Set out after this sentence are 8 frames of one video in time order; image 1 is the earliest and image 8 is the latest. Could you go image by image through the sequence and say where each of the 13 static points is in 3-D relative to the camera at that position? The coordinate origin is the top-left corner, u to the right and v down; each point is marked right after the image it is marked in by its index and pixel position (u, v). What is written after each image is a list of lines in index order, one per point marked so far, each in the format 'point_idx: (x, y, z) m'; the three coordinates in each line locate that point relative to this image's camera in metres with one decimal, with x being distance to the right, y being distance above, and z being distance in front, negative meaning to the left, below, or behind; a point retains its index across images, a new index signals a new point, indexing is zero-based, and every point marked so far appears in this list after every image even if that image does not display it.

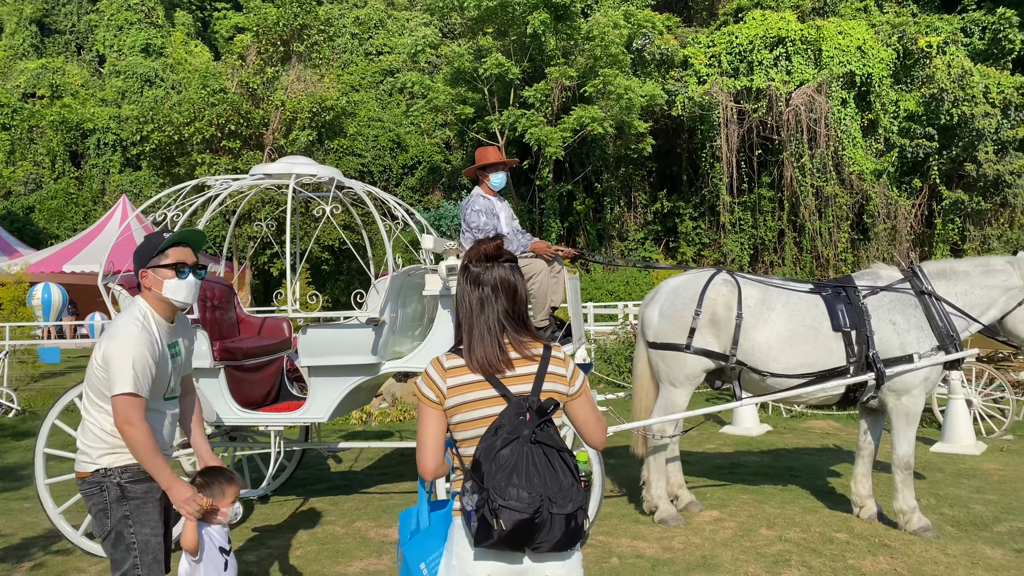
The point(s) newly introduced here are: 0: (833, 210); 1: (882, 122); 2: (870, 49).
0: (+6.7, +1.6, +17.9) m
1: (+8.0, +3.6, +18.4) m
2: (+7.6, +5.2, +18.2) m
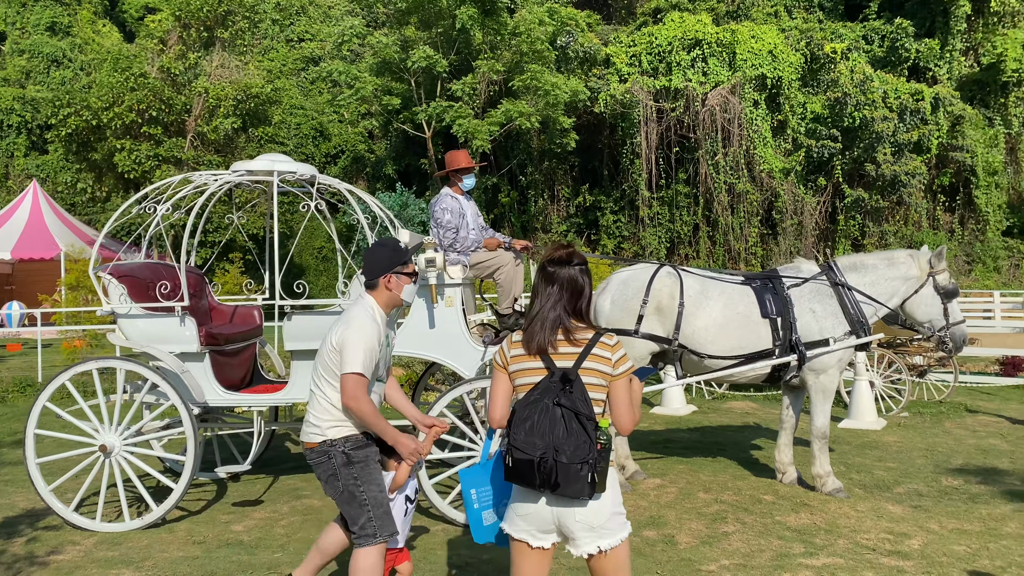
0: (+5.2, +1.8, +18.9) m
1: (+6.4, +3.8, +19.5) m
2: (+6.1, +5.4, +19.2) m
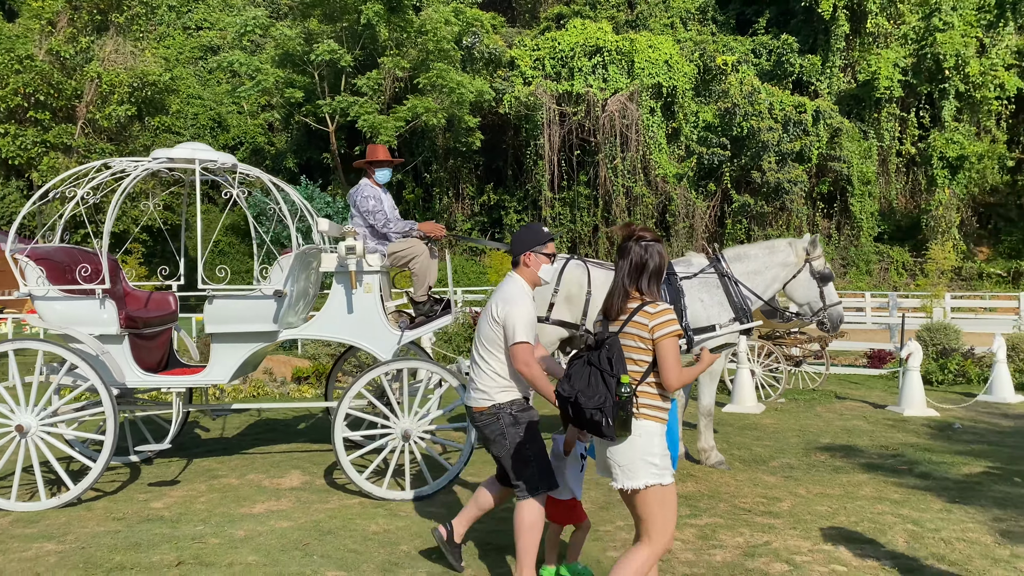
0: (+3.0, +1.9, +19.8) m
1: (+4.2, +3.8, +20.5) m
2: (+3.9, +5.4, +20.2) m
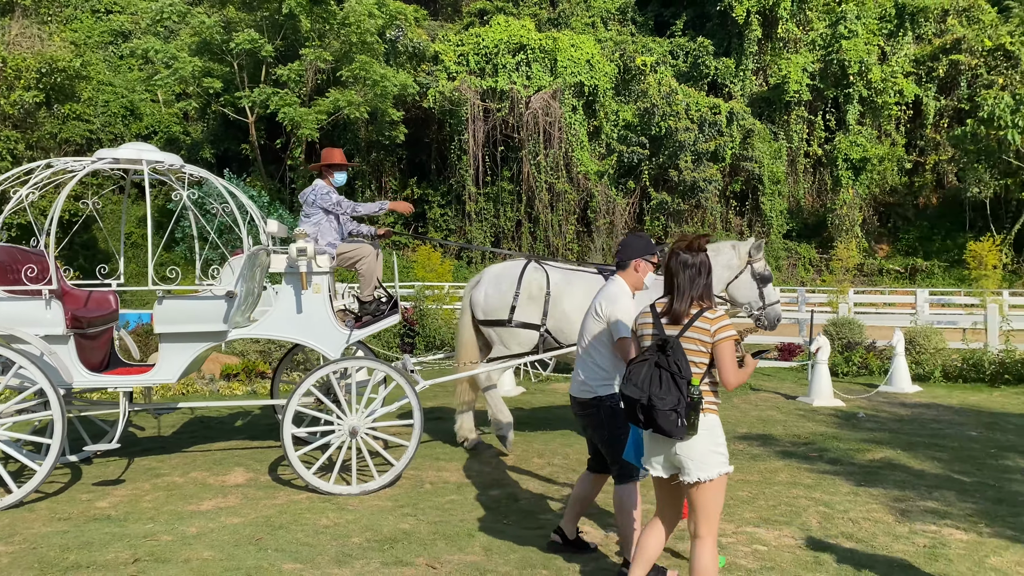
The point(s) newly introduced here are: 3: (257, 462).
0: (+1.2, +2.0, +20.2) m
1: (+2.3, +4.0, +21.0) m
2: (+2.1, +5.5, +20.7) m
3: (-1.8, -1.2, +6.0) m
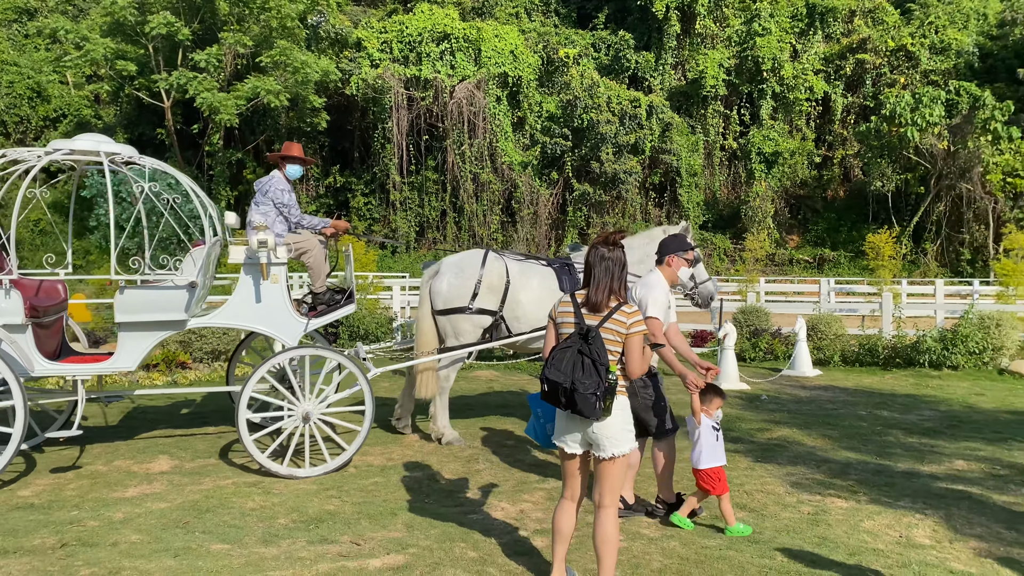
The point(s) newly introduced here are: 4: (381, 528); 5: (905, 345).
0: (-0.6, +2.2, +20.5) m
1: (+0.4, +4.2, +21.4) m
2: (+0.2, +5.8, +20.9) m
3: (-2.4, -1.2, +6.1) m
4: (-0.7, -1.3, +4.6) m
5: (+5.2, -0.8, +11.2) m
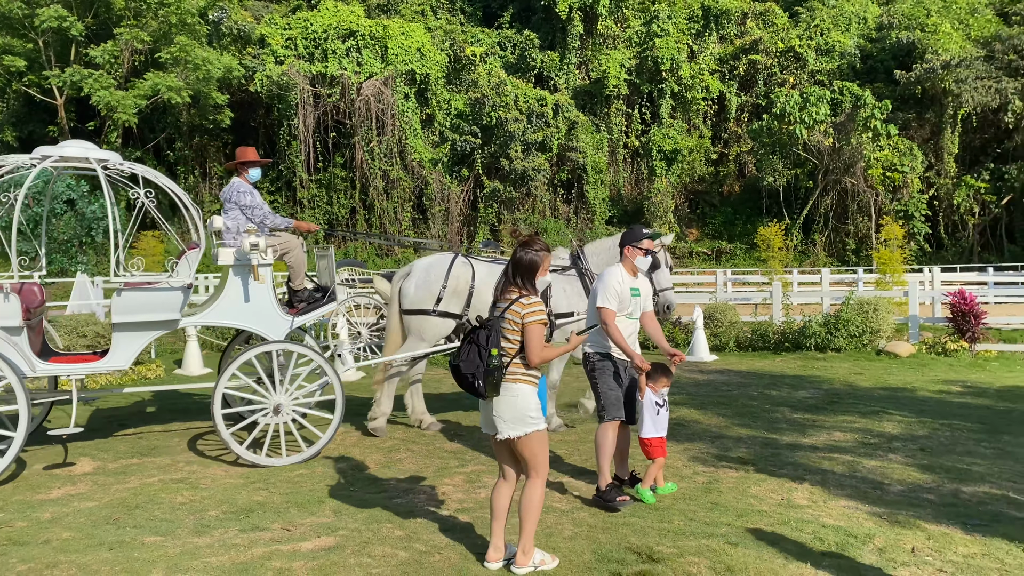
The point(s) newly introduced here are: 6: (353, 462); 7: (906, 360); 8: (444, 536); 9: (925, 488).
0: (-2.8, +2.3, +20.6) m
1: (-1.9, +4.3, +21.6) m
2: (-2.1, +5.9, +21.2) m
3: (-3.0, -1.2, +6.2) m
4: (-1.2, -1.3, +4.9) m
5: (+4.0, -0.6, +12.1) m
6: (-1.1, -1.2, +6.1) m
7: (+5.1, -0.9, +11.0) m
8: (-0.4, -1.3, +4.5) m
9: (+2.6, -1.2, +5.2) m
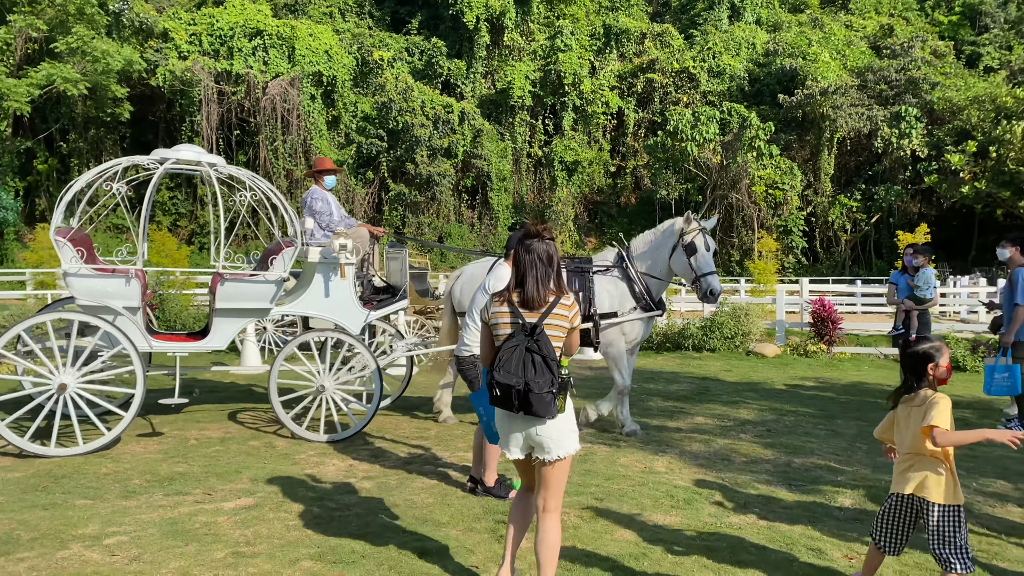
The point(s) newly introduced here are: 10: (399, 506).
0: (-5.1, +2.3, +20.9) m
1: (-4.3, +4.3, +22.0) m
2: (-4.5, +5.9, +21.5) m
3: (-3.8, -1.1, +6.5) m
4: (-1.8, -1.2, +5.4) m
5: (+2.5, -0.7, +13.1) m
6: (-1.9, -1.2, +6.6) m
7: (+3.7, -1.0, +12.2) m
8: (-1.0, -1.3, +5.1) m
9: (+1.8, -1.3, +6.2) m
10: (-0.7, -1.3, +4.9) m
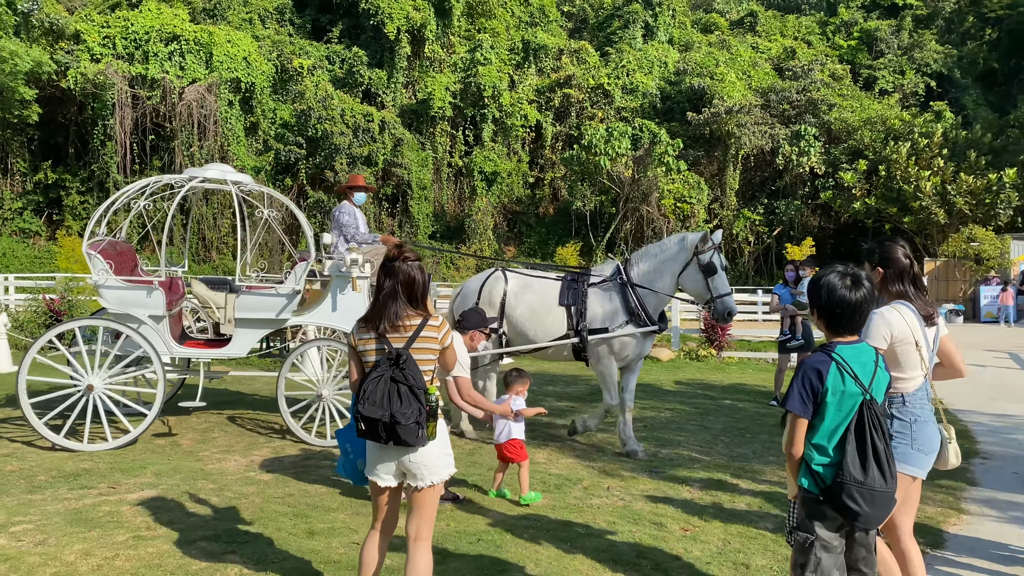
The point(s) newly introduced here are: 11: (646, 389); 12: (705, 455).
0: (-7.2, +2.1, +20.9) m
1: (-6.5, +4.1, +22.1) m
2: (-6.6, +5.7, +21.6) m
3: (-4.6, -1.1, +6.7) m
4: (-2.6, -1.3, +5.7) m
5: (+1.1, -0.8, +13.8) m
6: (-2.8, -1.2, +6.9) m
7: (+2.4, -1.2, +13.0) m
8: (-1.7, -1.3, +5.5) m
9: (+1.0, -1.3, +6.8) m
10: (-1.4, -1.3, +5.4) m
11: (+1.6, -1.2, +10.3) m
12: (+1.6, -1.3, +6.8) m
